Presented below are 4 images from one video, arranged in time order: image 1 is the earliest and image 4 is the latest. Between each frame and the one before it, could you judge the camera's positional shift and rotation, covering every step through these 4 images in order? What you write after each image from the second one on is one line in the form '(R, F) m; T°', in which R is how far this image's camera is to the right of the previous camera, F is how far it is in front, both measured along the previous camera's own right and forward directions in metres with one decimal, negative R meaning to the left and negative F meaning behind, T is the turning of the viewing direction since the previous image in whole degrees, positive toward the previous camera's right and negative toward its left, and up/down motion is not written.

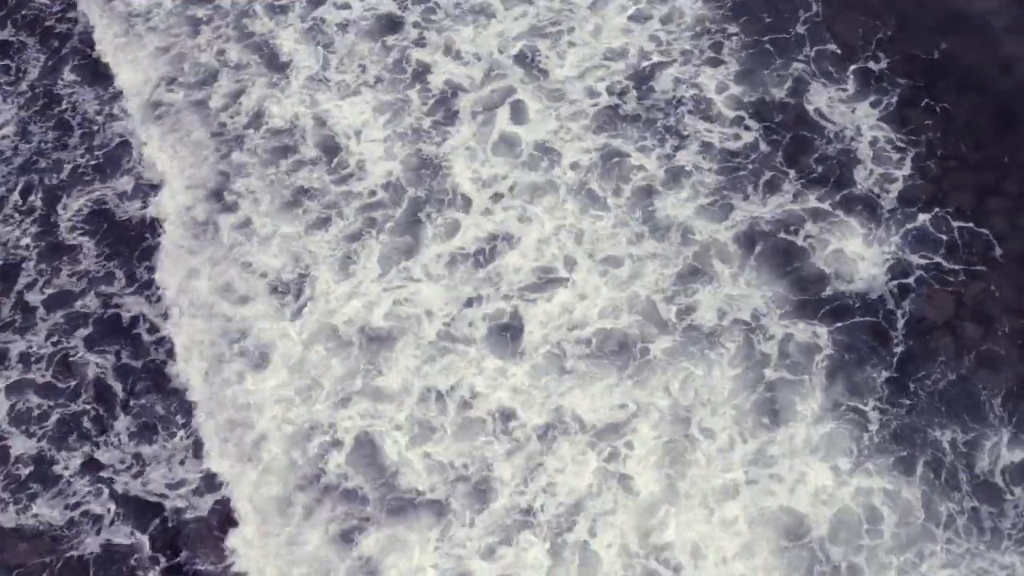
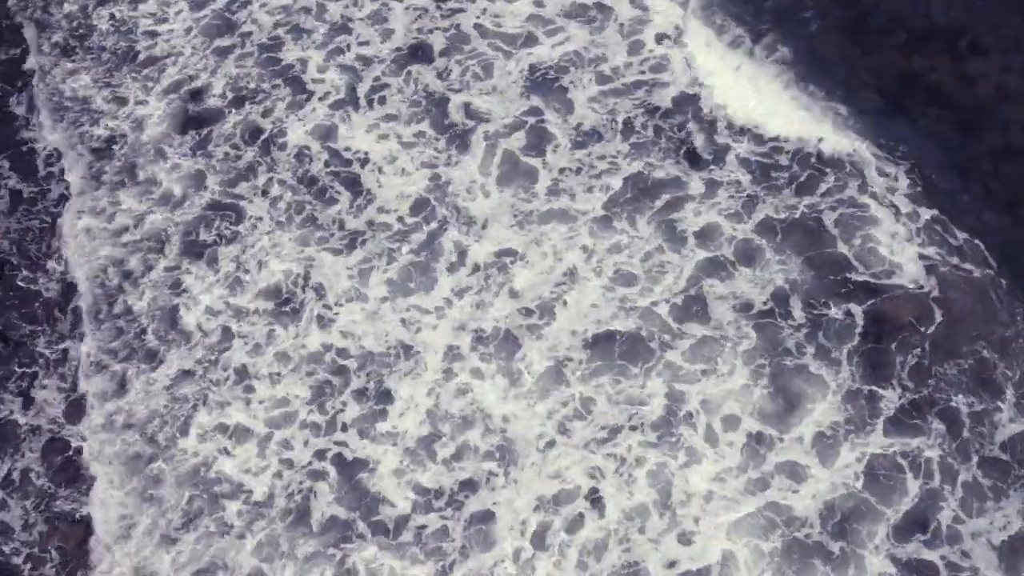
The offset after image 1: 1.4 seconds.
(+2.0, -1.0) m; -5°
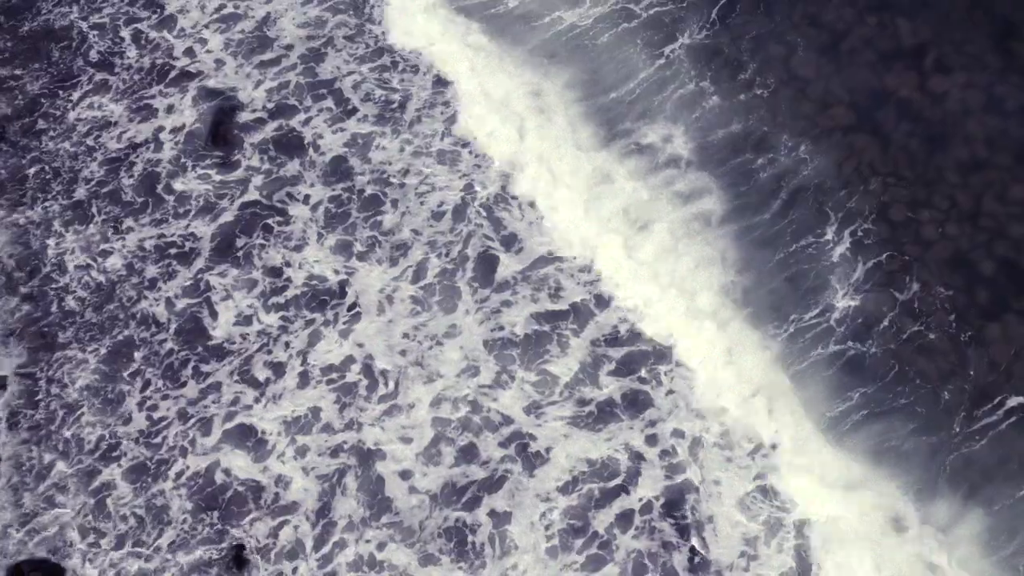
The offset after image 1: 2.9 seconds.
(-2.6, -1.7) m; +3°
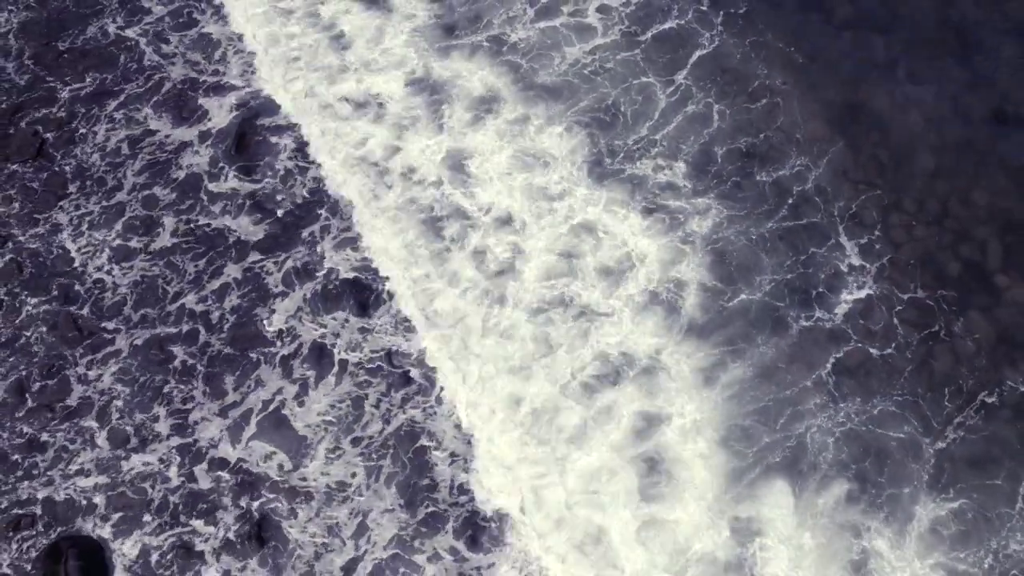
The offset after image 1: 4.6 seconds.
(-1.3, -3.4) m; +1°
